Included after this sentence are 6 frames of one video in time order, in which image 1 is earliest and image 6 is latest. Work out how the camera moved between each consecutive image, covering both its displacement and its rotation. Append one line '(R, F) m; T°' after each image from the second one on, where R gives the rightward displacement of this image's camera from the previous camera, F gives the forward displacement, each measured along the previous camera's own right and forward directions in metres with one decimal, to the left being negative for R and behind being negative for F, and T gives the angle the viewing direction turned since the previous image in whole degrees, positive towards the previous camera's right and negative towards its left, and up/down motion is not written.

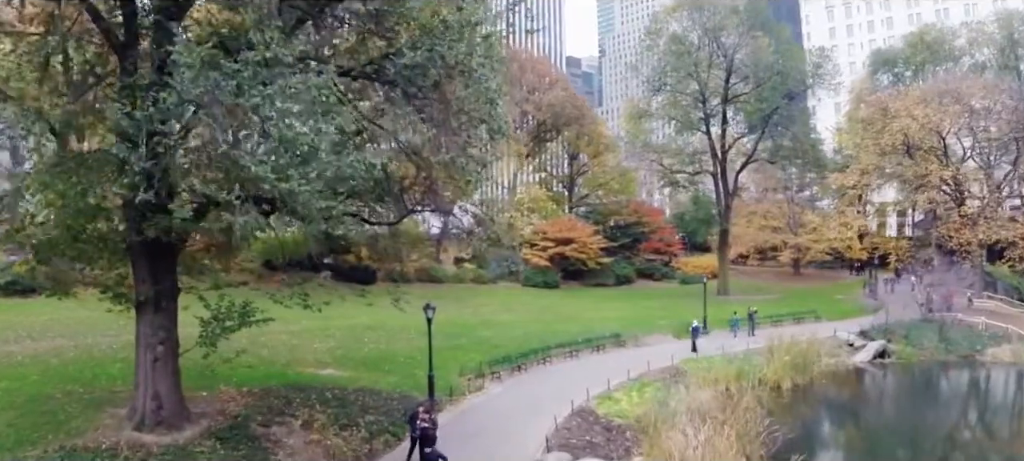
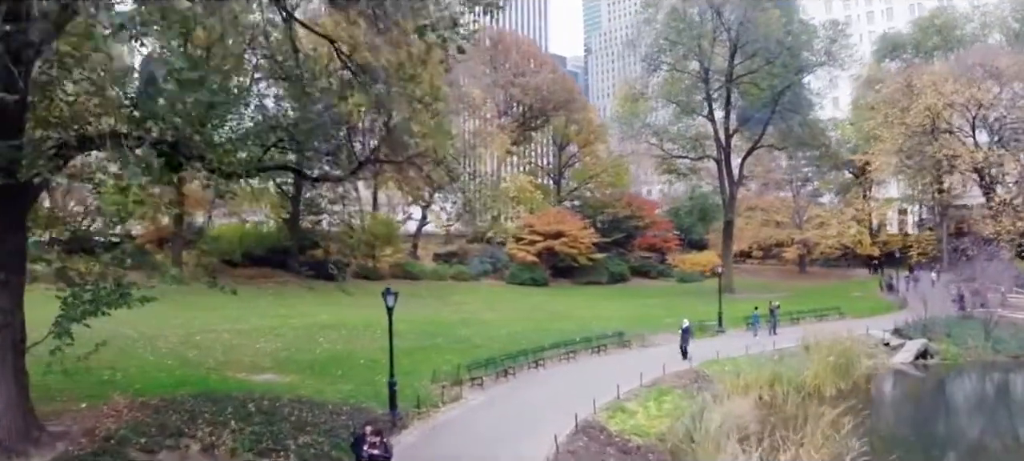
(0.0, +4.7) m; +1°
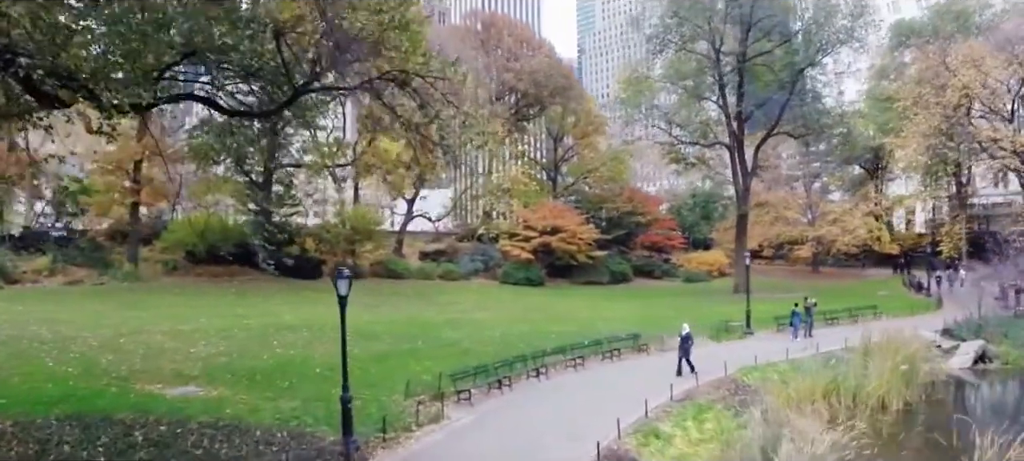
(-0.1, +4.1) m; +1°
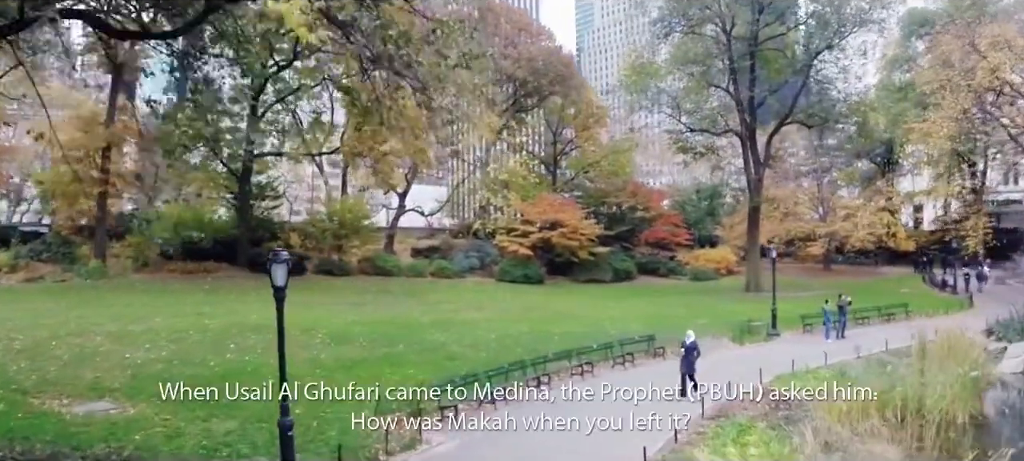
(0.0, +2.8) m; 0°
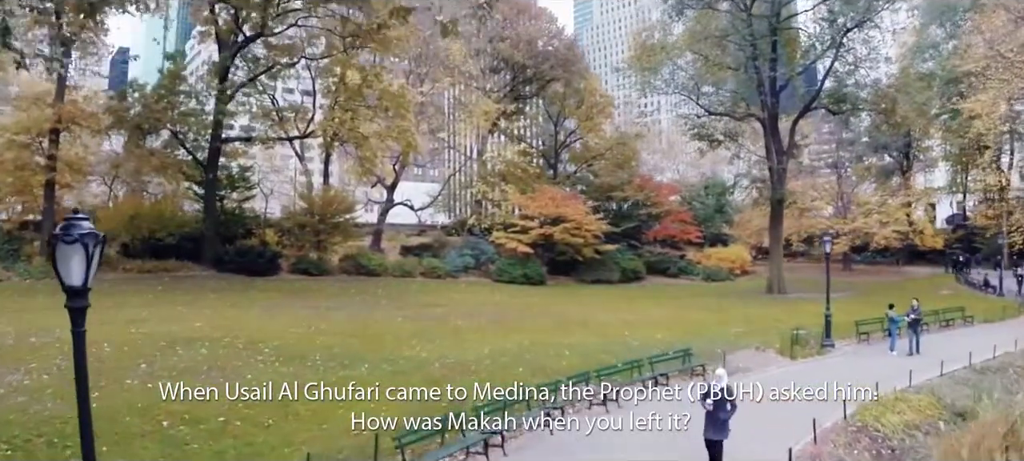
(0.0, +3.9) m; 0°
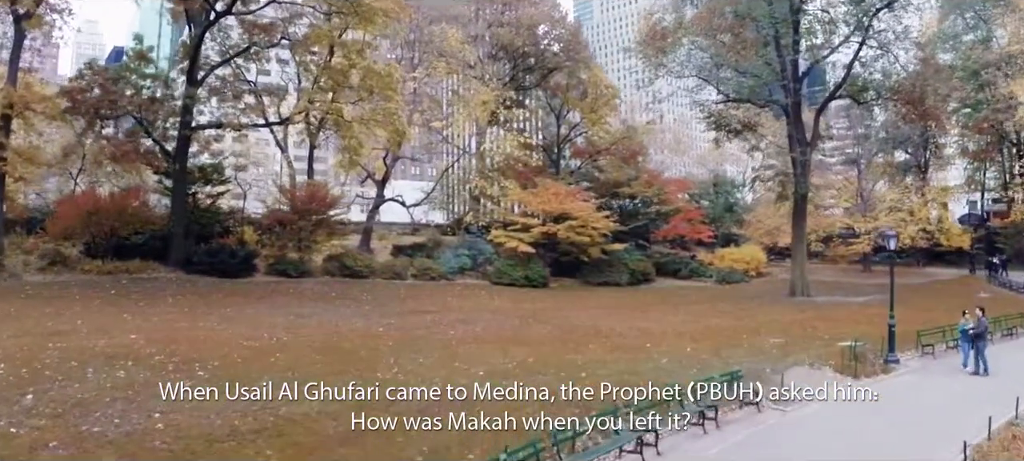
(0.0, +3.0) m; 0°
